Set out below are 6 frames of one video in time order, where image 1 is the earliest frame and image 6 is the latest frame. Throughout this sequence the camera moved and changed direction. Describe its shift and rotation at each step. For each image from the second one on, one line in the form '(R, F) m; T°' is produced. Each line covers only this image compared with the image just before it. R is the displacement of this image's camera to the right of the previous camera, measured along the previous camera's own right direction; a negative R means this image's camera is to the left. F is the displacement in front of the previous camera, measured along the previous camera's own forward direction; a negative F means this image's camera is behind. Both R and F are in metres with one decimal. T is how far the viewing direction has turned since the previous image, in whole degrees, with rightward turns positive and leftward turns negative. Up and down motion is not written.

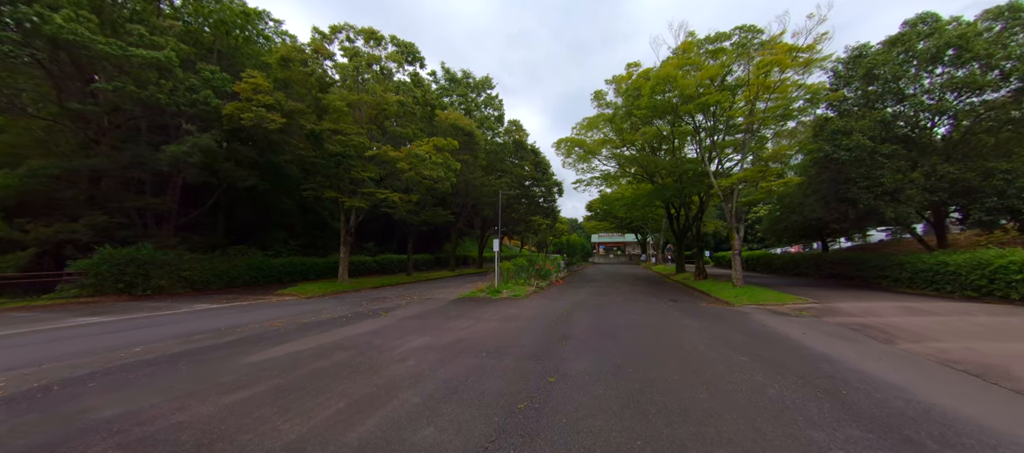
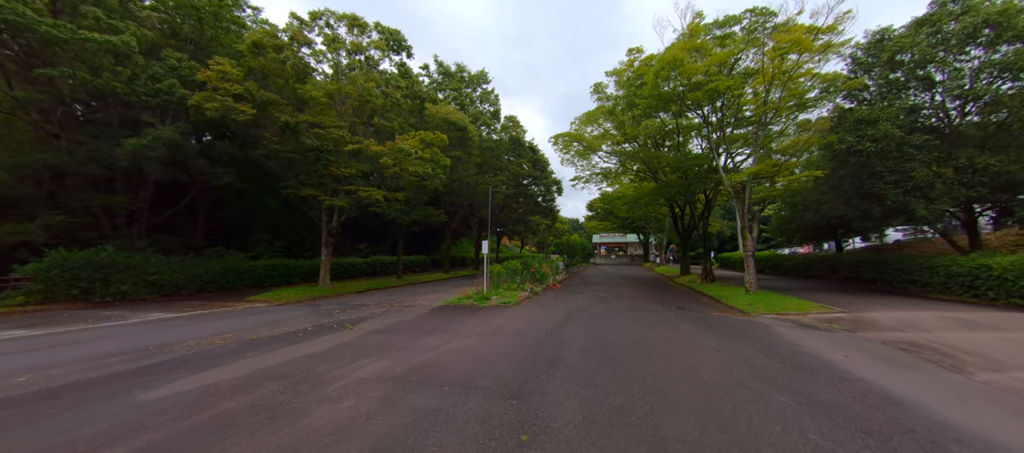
(+0.4, +1.2) m; 0°
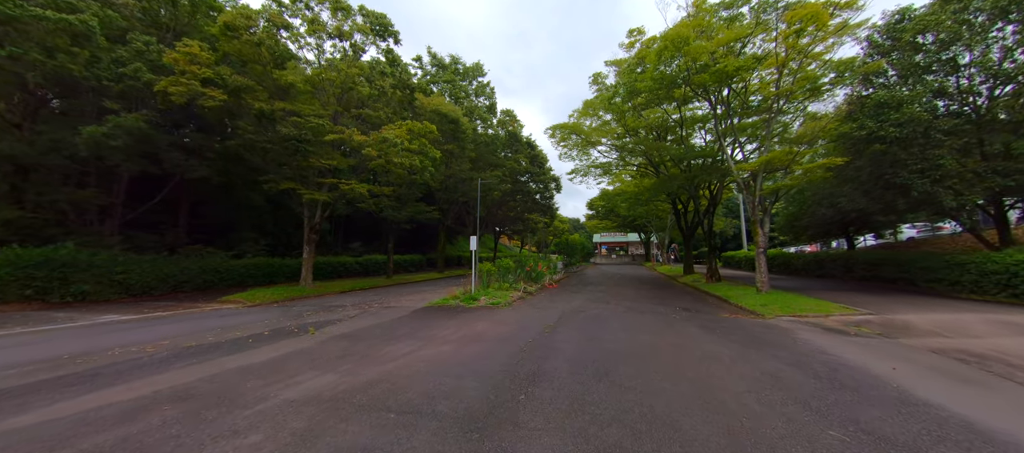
(+0.4, +1.0) m; 0°
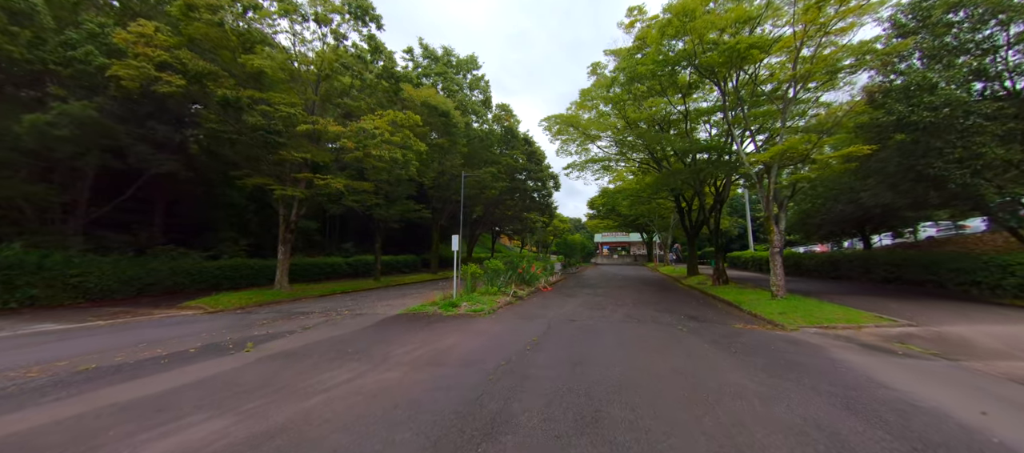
(+0.5, +1.2) m; 0°
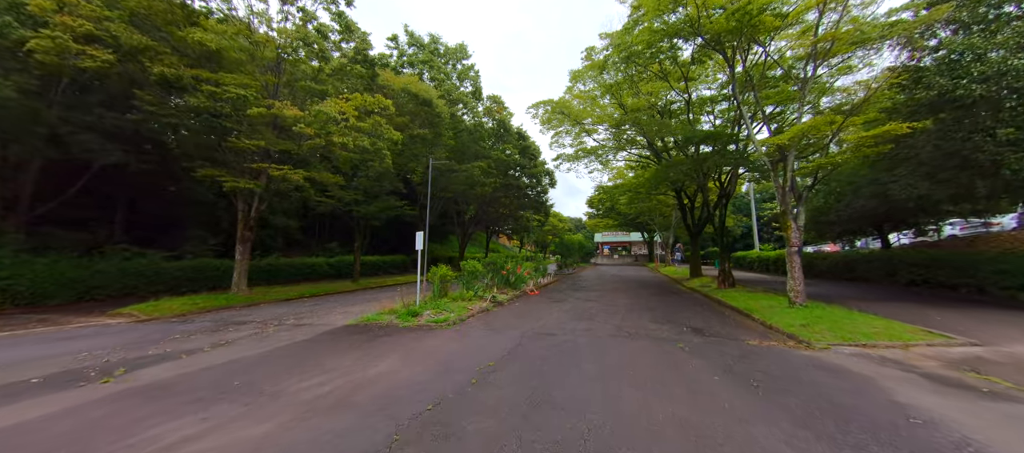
(+0.8, +1.5) m; 0°
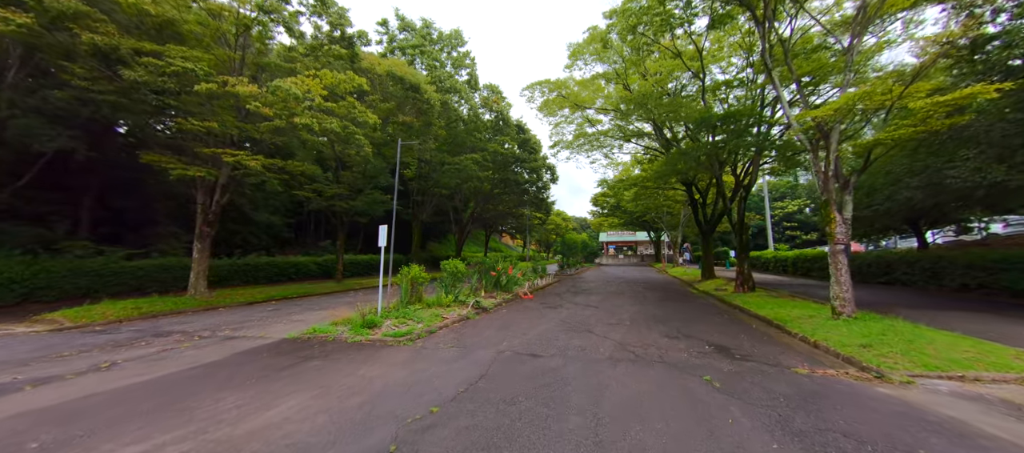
(+0.6, +1.6) m; -1°
